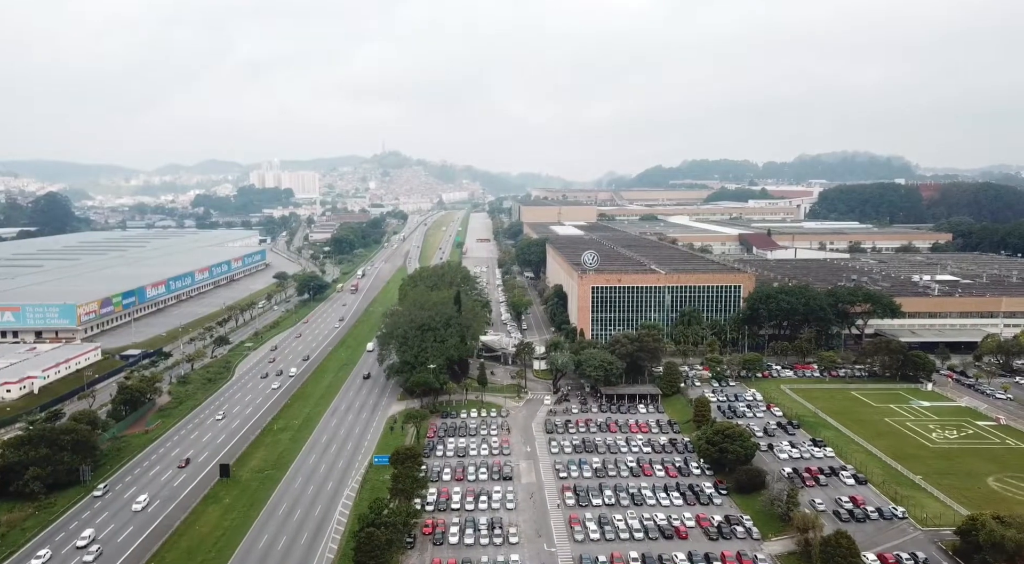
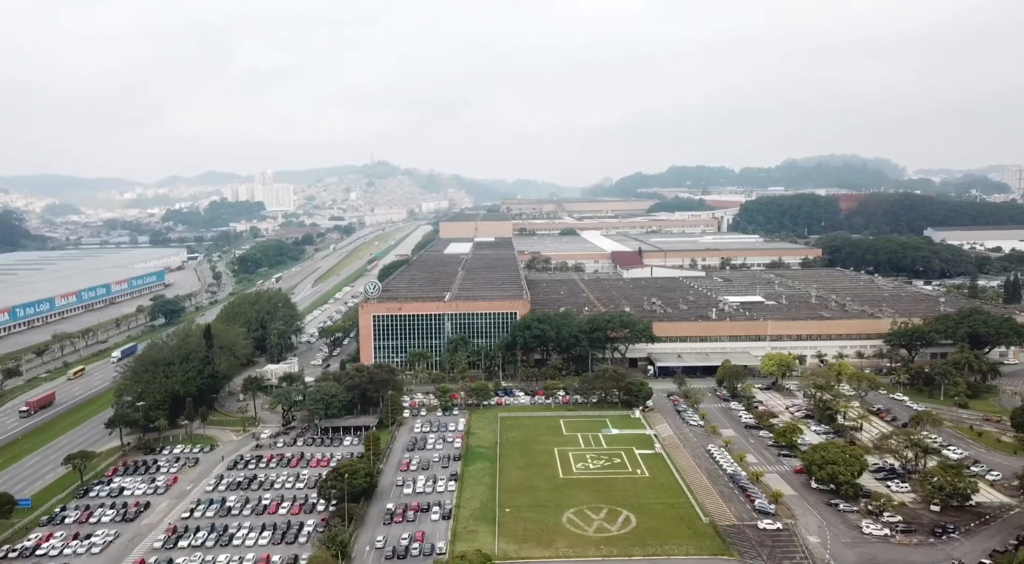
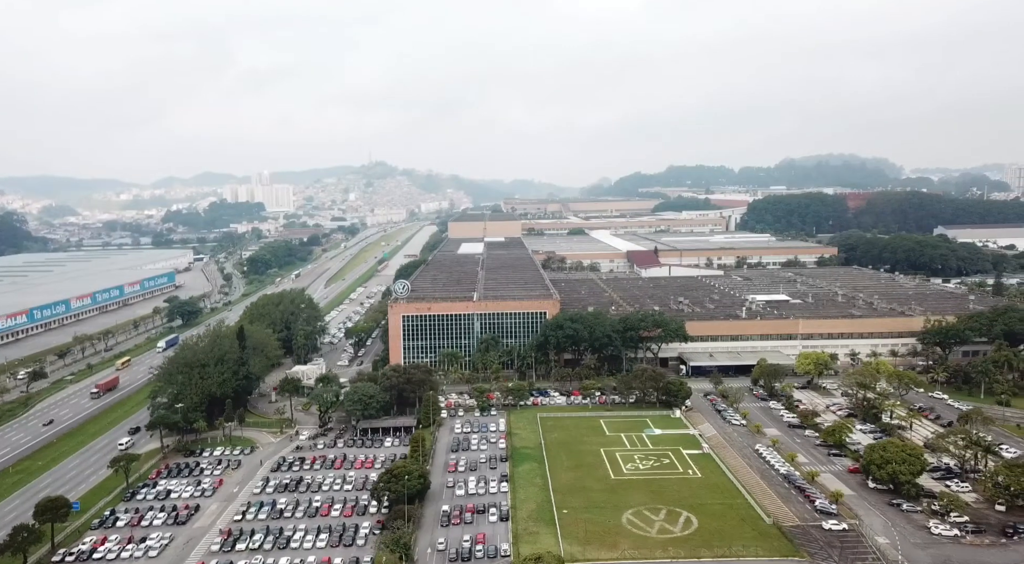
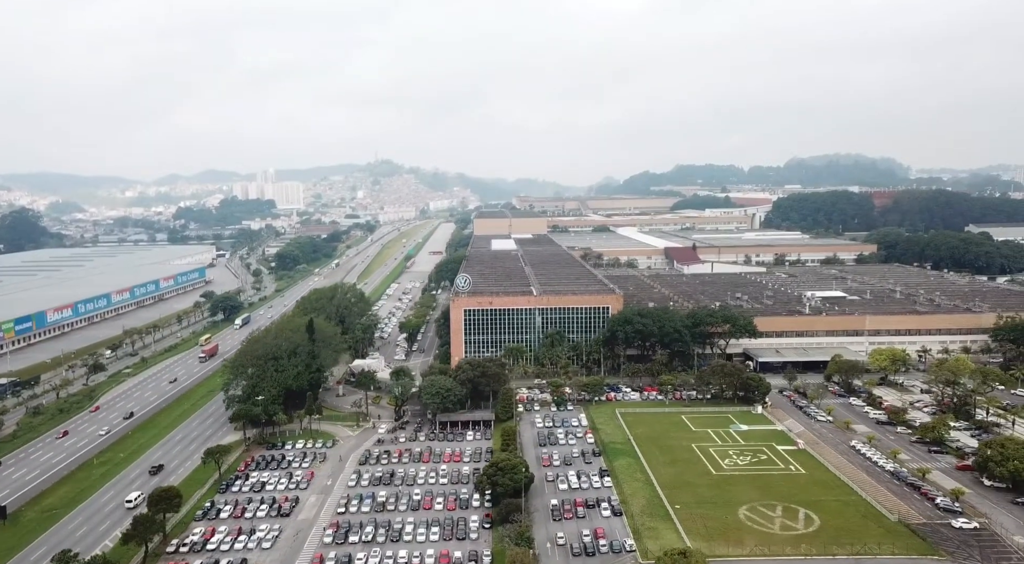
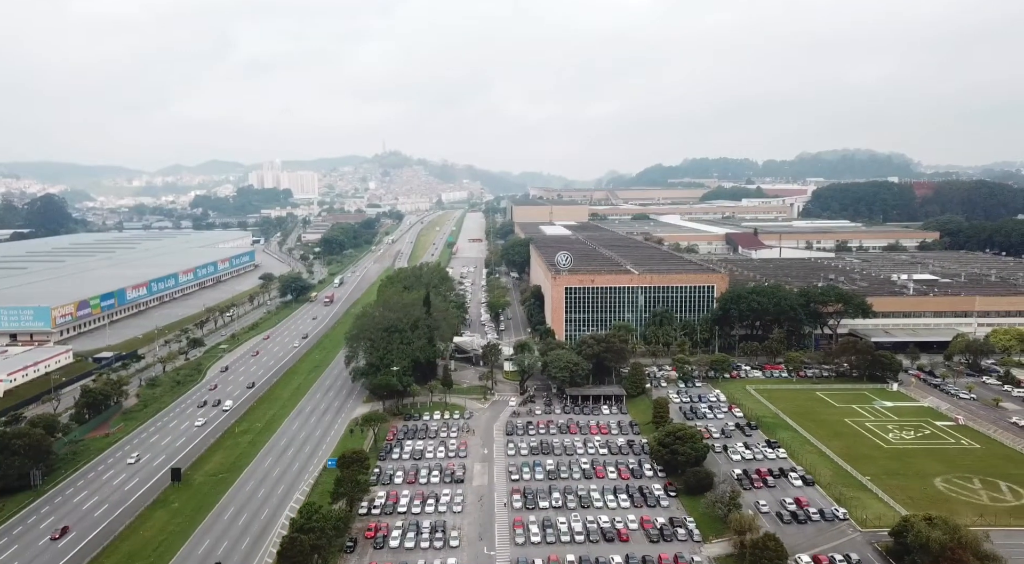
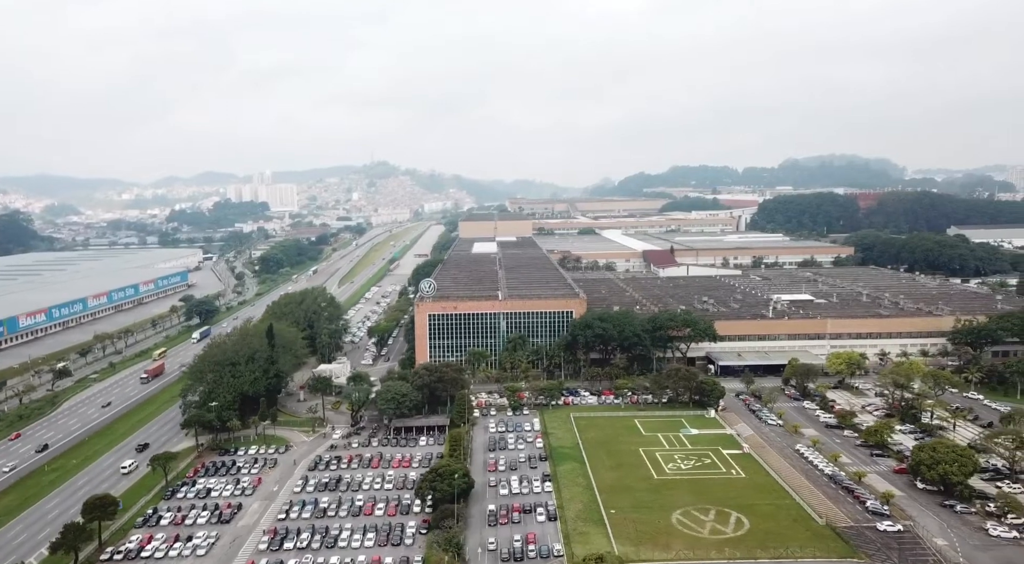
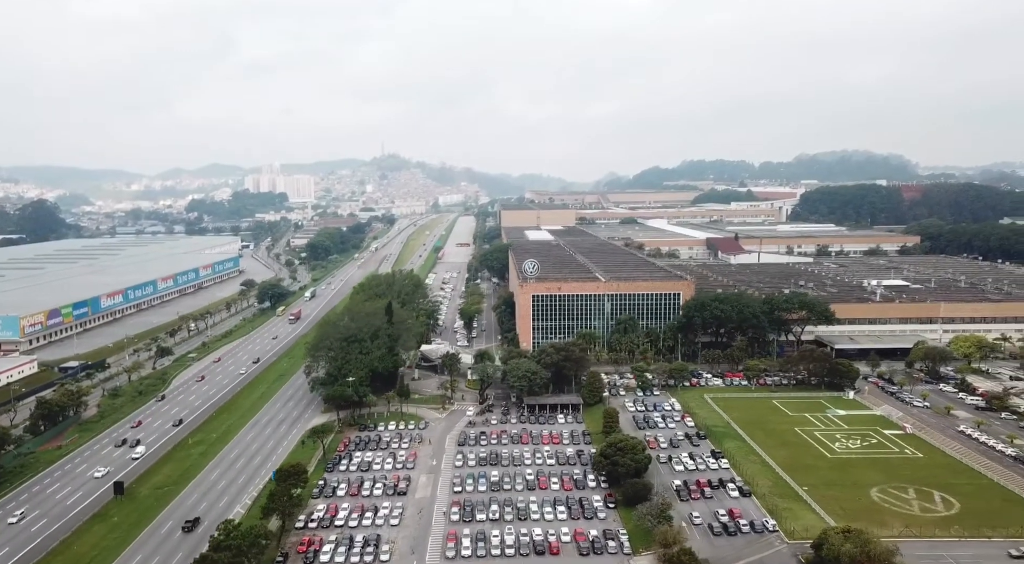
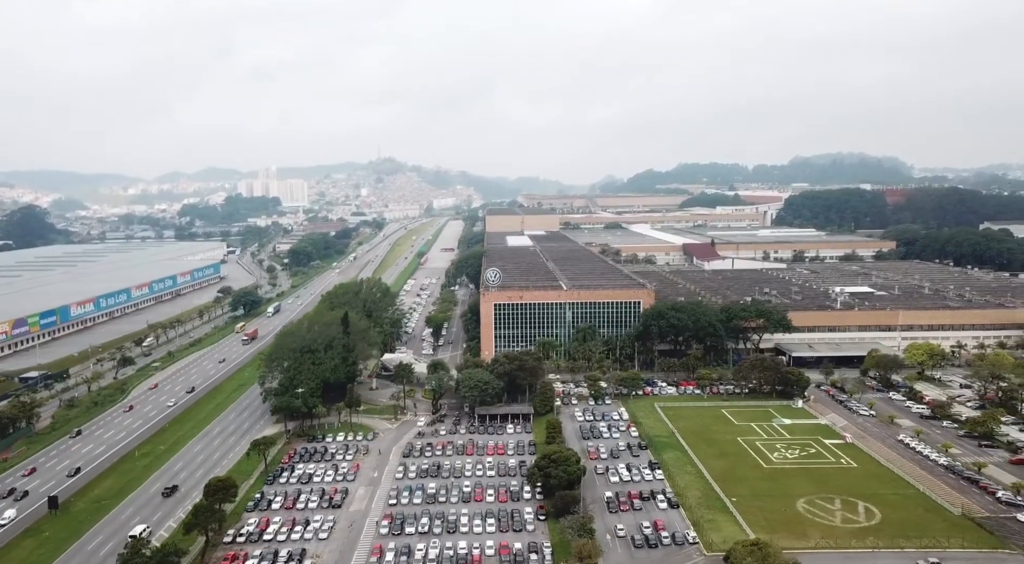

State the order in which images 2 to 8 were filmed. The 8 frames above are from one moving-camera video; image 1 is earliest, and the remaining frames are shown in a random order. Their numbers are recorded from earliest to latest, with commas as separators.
5, 7, 8, 4, 6, 3, 2
